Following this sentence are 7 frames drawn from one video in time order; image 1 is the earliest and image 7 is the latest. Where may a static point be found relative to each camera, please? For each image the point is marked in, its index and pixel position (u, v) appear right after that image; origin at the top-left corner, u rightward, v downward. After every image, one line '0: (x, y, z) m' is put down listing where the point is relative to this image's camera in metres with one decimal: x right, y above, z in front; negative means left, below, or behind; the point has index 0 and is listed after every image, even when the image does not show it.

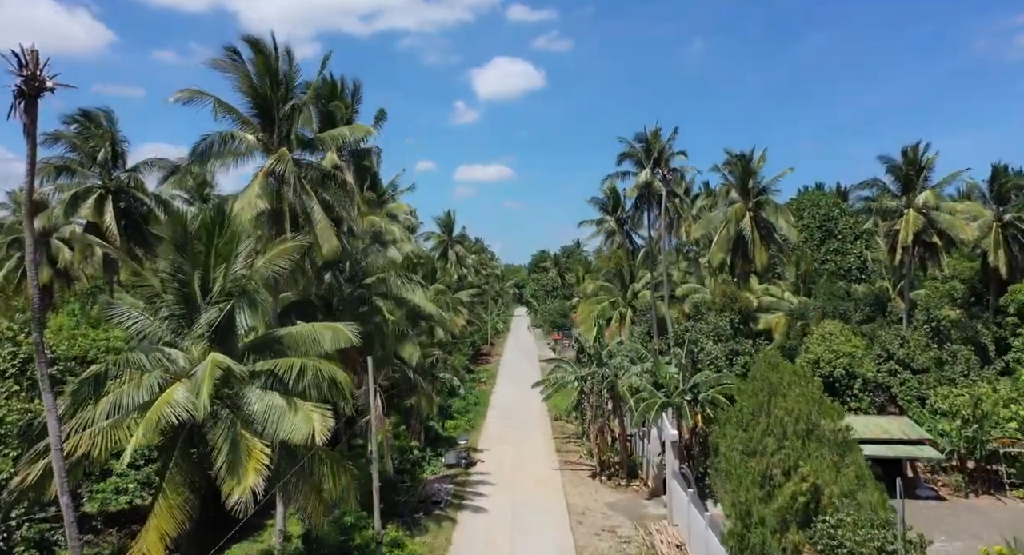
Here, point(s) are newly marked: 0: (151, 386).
0: (-5.4, -1.6, +11.0) m
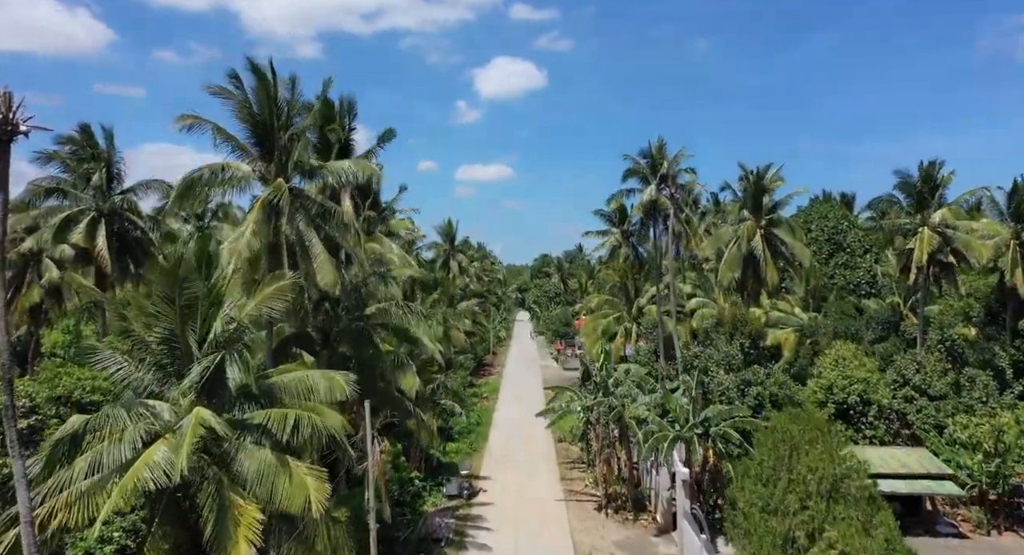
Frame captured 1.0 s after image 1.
0: (-5.3, -2.3, +10.3) m
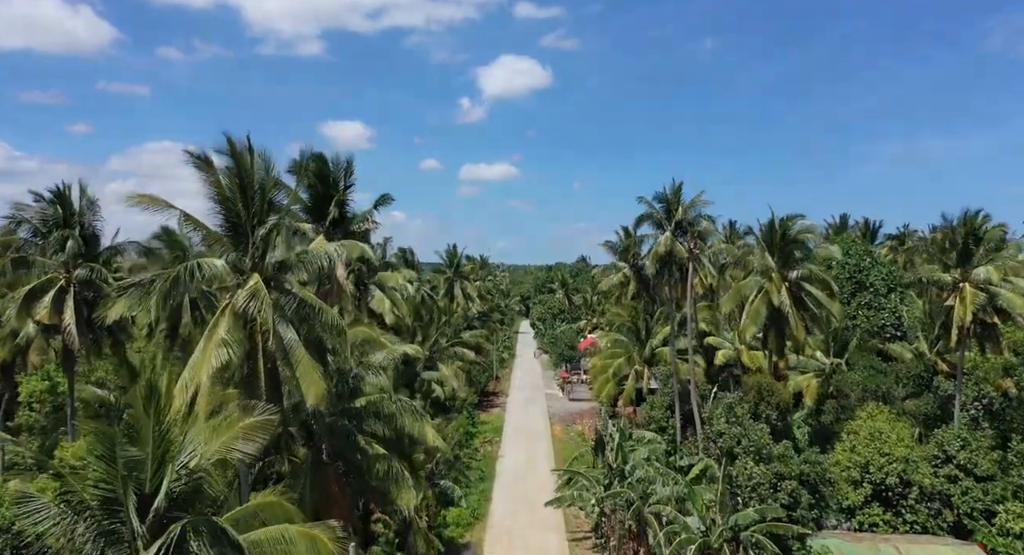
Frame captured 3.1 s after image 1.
0: (-5.2, -4.2, +8.5) m
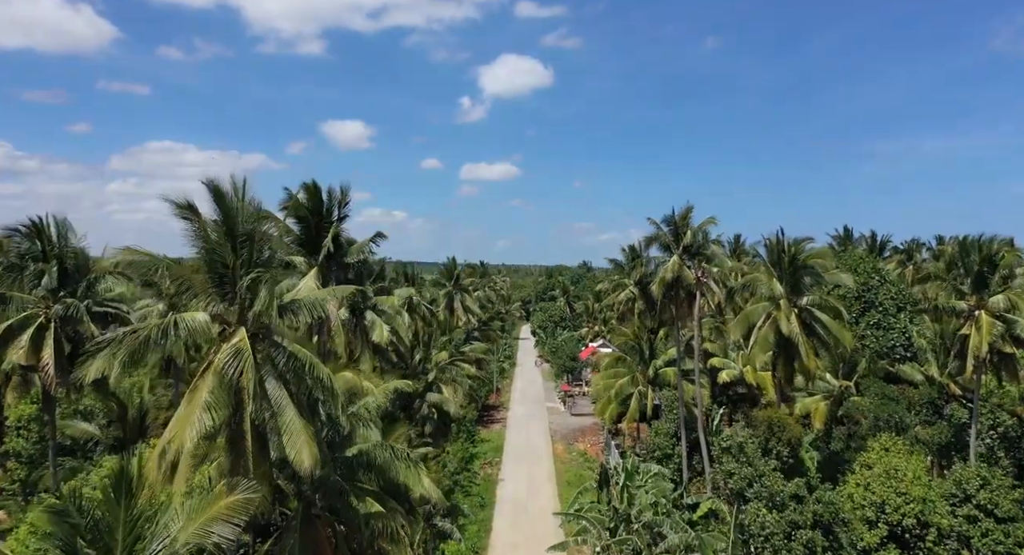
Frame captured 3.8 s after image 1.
0: (-5.2, -5.1, +7.7) m
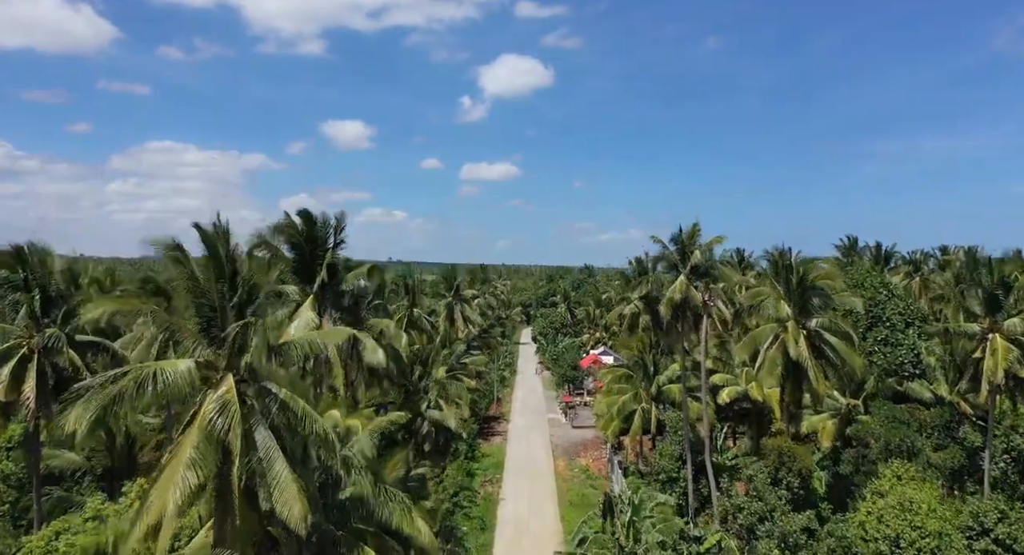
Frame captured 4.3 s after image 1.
0: (-5.1, -5.8, +7.0) m
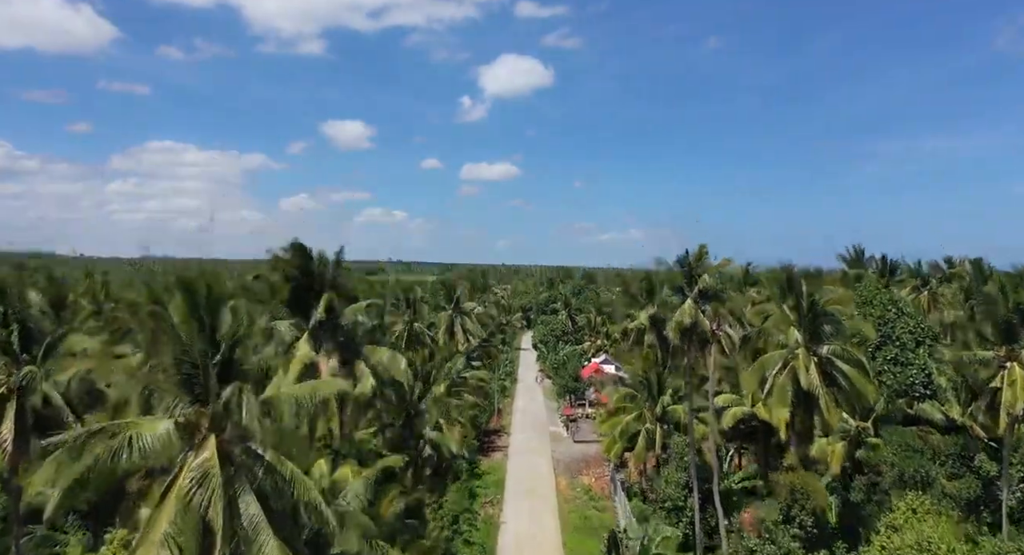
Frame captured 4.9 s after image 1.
0: (-5.1, -6.6, +6.3) m
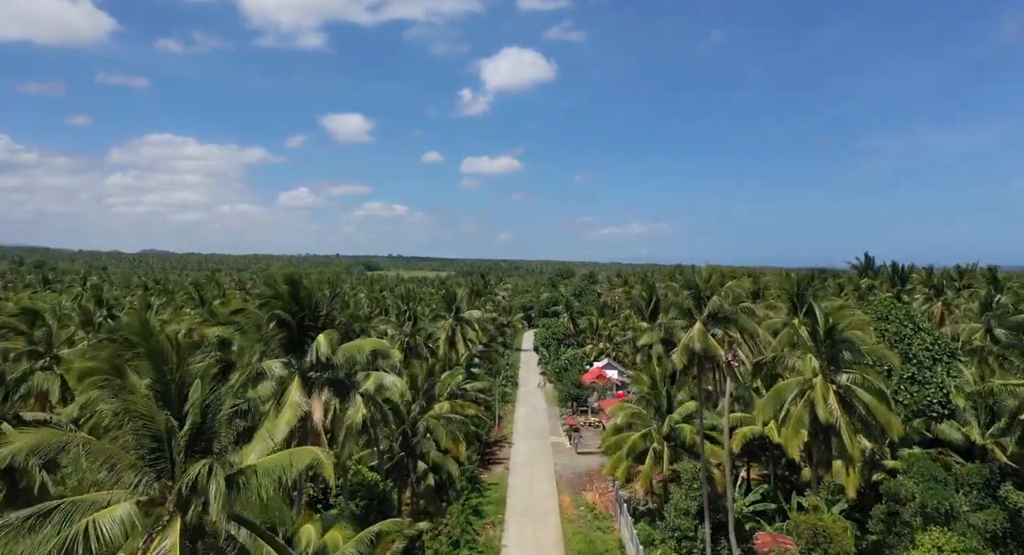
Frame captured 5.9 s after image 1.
0: (-5.0, -7.4, +5.1) m
